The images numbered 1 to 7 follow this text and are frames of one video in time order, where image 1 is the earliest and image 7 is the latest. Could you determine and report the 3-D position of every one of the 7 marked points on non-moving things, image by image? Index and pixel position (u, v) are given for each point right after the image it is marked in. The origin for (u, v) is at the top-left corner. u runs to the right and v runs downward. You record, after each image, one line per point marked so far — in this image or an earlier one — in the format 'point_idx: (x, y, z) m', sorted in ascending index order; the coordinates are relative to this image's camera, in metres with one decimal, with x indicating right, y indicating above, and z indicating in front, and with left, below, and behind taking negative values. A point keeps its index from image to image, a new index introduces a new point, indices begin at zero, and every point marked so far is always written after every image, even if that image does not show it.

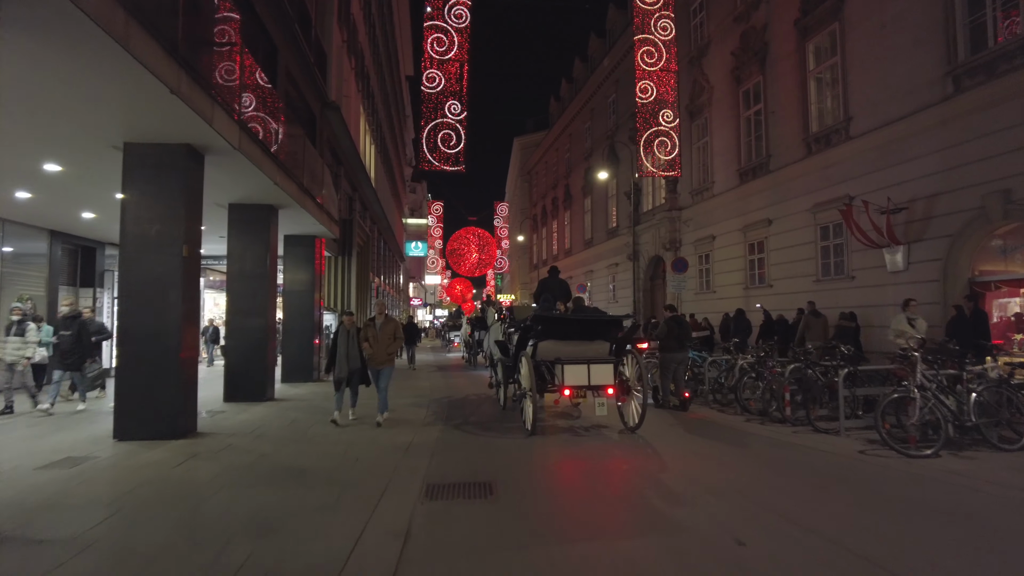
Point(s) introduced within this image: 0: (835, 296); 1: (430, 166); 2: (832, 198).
0: (+9.0, -0.2, +16.8) m
1: (-2.5, +3.7, +18.1) m
2: (+9.0, +2.5, +16.9) m
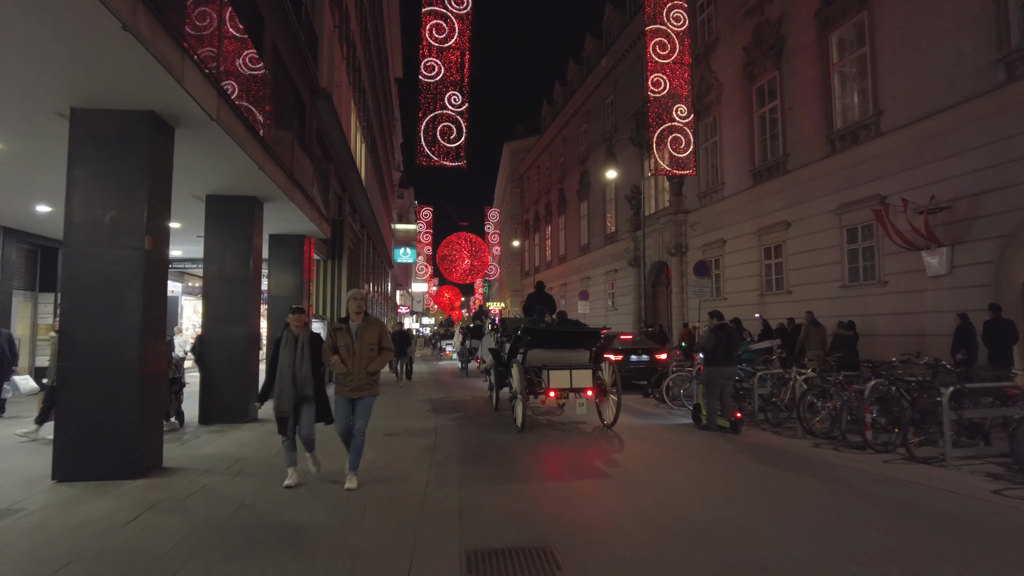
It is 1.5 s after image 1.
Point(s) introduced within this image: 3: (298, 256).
0: (+9.2, -0.4, +15.7) m
1: (-2.4, +3.5, +16.8) m
2: (+9.2, +2.4, +15.8) m
3: (-4.9, +0.7, +13.8) m
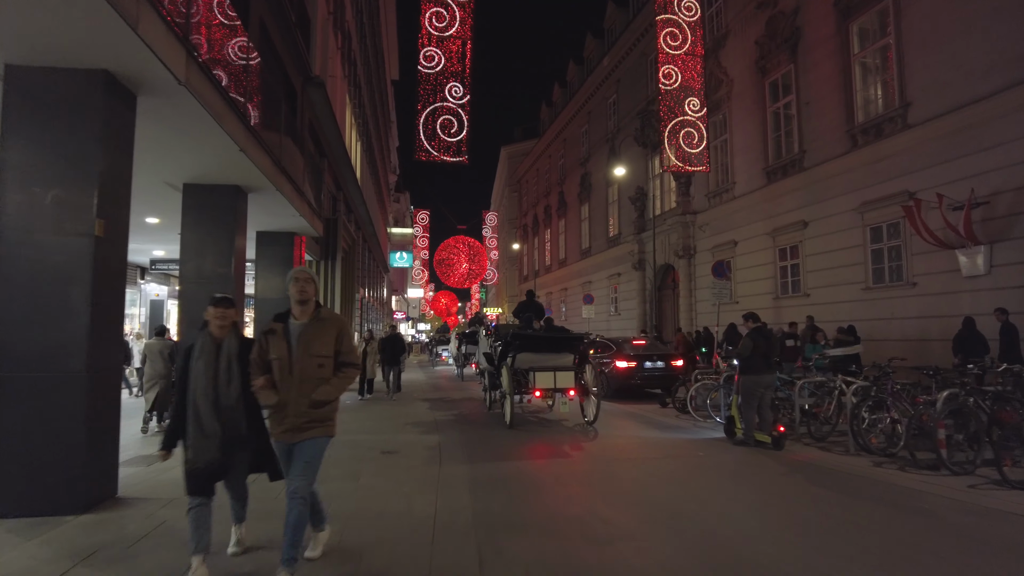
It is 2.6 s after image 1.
0: (+9.3, -0.4, +14.8) m
1: (-2.2, +3.5, +15.8) m
2: (+9.3, +2.3, +14.9) m
3: (-4.8, +0.7, +12.8) m
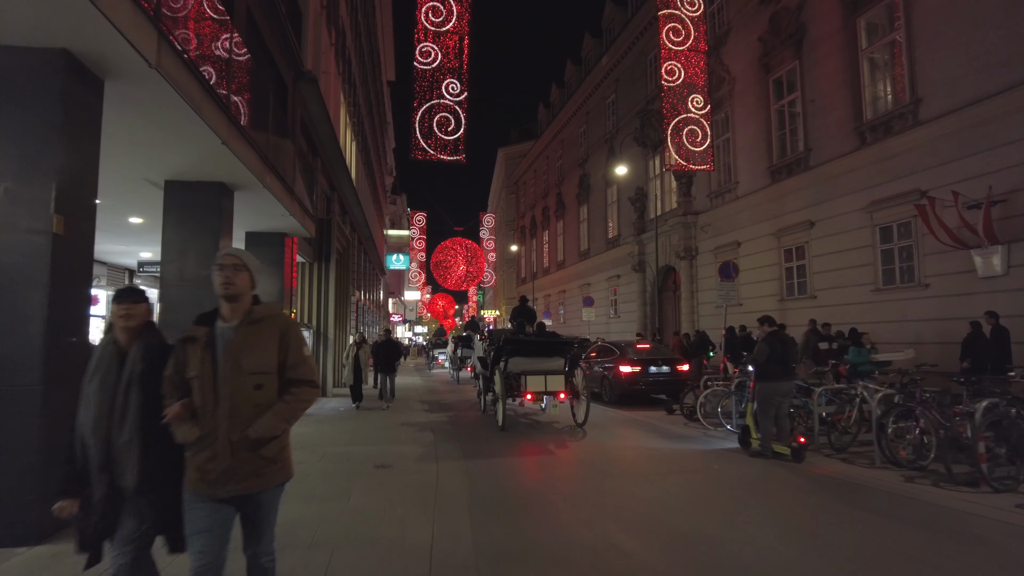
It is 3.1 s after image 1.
0: (+9.3, -0.5, +14.3) m
1: (-2.3, +3.4, +15.3) m
2: (+9.3, +2.3, +14.5) m
3: (-4.8, +0.6, +12.3) m
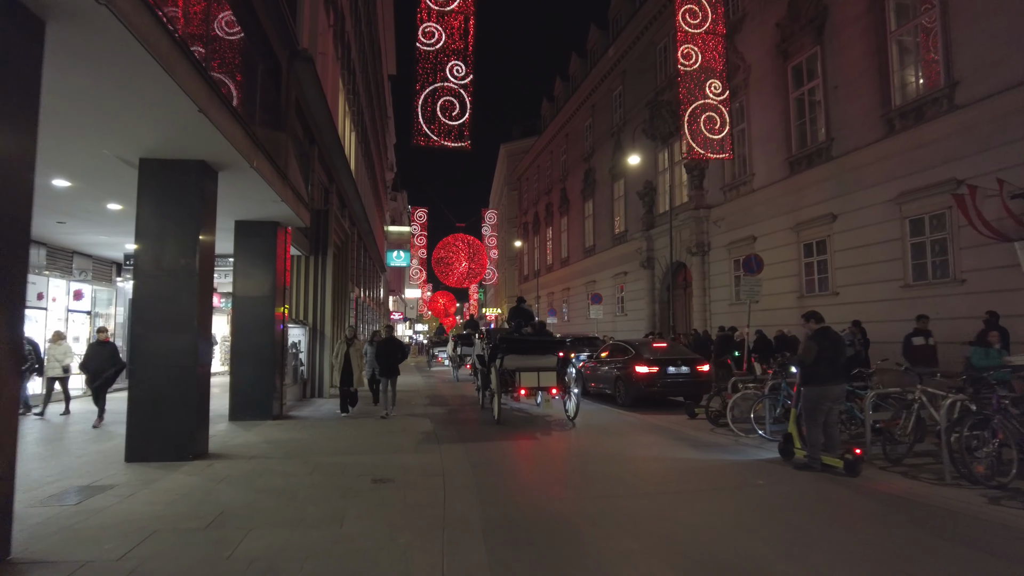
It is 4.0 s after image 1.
0: (+9.5, -0.4, +13.5) m
1: (-2.1, +3.5, +14.5) m
2: (+9.5, +2.4, +13.6) m
3: (-4.6, +0.8, +11.5) m
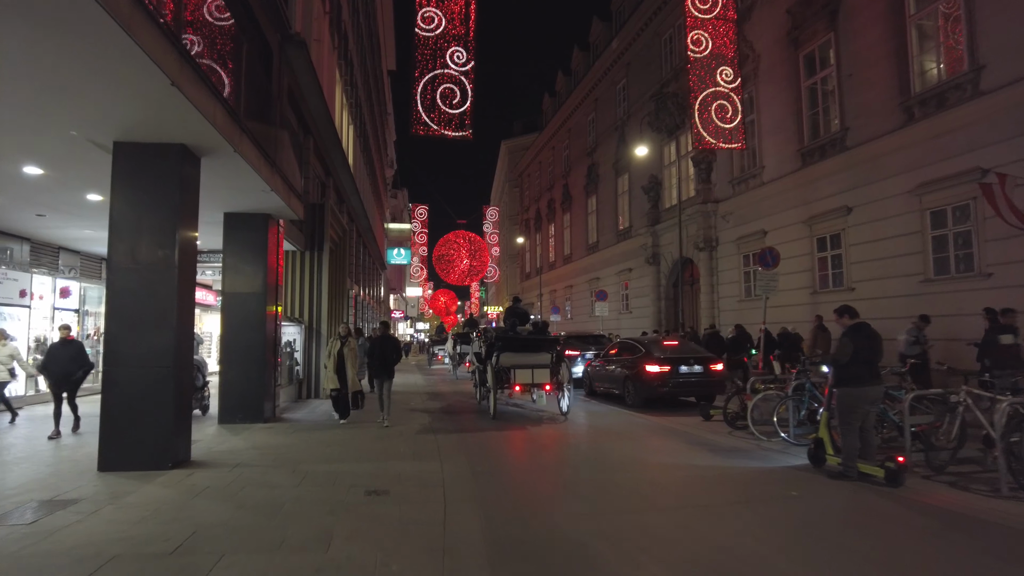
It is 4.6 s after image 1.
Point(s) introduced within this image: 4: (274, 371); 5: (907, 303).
0: (+9.6, -0.3, +12.9) m
1: (-2.0, +3.6, +13.9) m
2: (+9.6, +2.5, +13.0) m
3: (-4.5, +0.9, +10.9) m
4: (-4.6, -1.6, +11.5) m
5: (+9.3, -0.4, +14.1) m
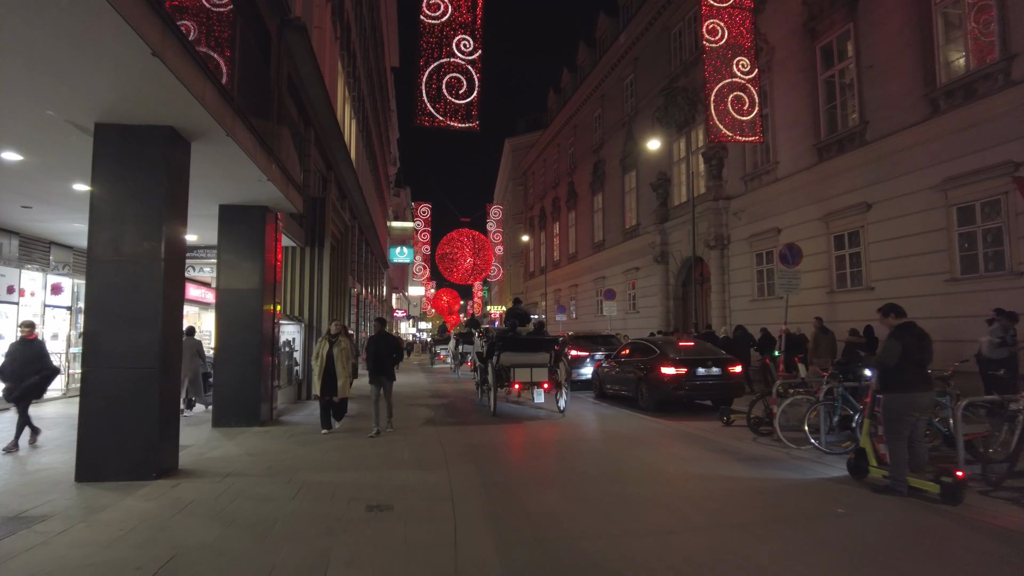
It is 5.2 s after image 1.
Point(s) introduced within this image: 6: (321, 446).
0: (+9.8, -0.2, +12.3) m
1: (-1.8, +3.7, +13.4) m
2: (+9.8, +2.5, +12.5) m
3: (-4.4, +0.9, +10.4) m
4: (-4.4, -1.5, +11.0) m
5: (+9.5, -0.3, +13.5) m
6: (-2.6, -2.1, +8.0) m
